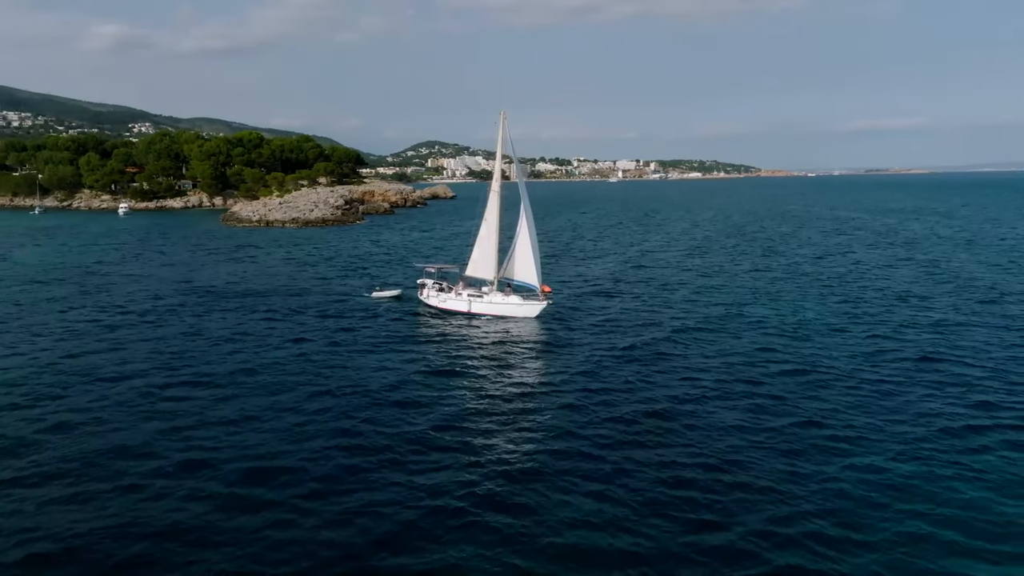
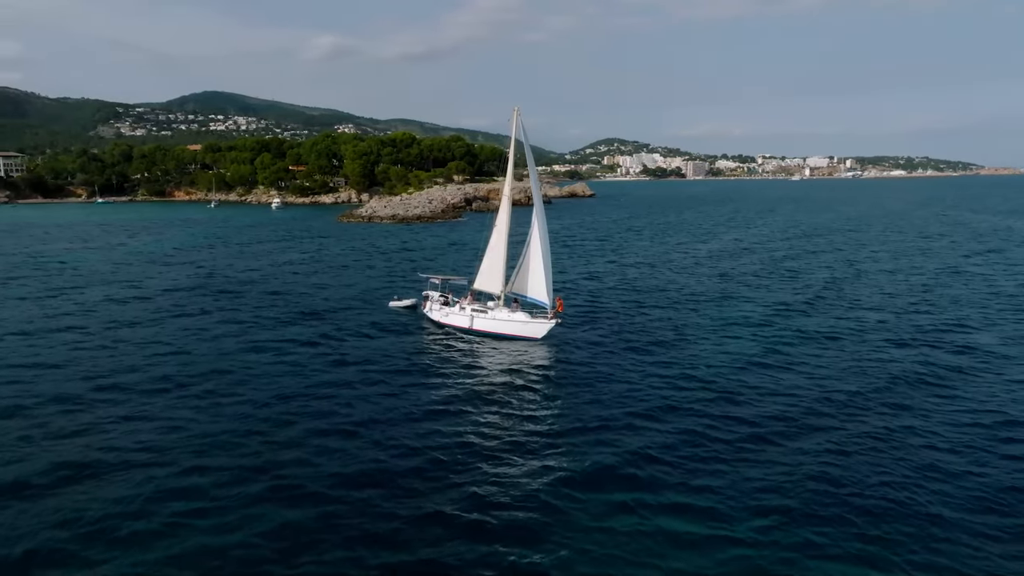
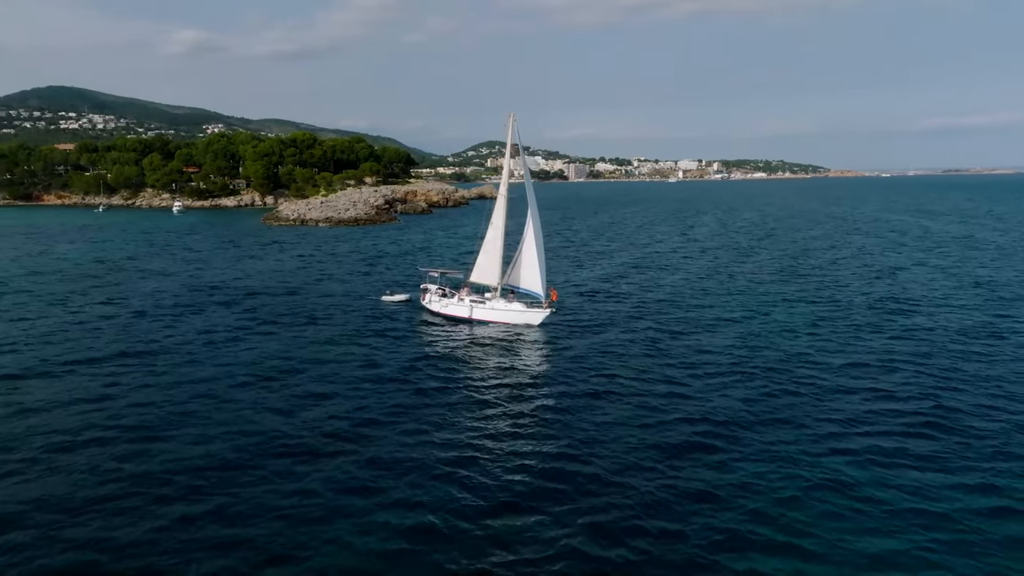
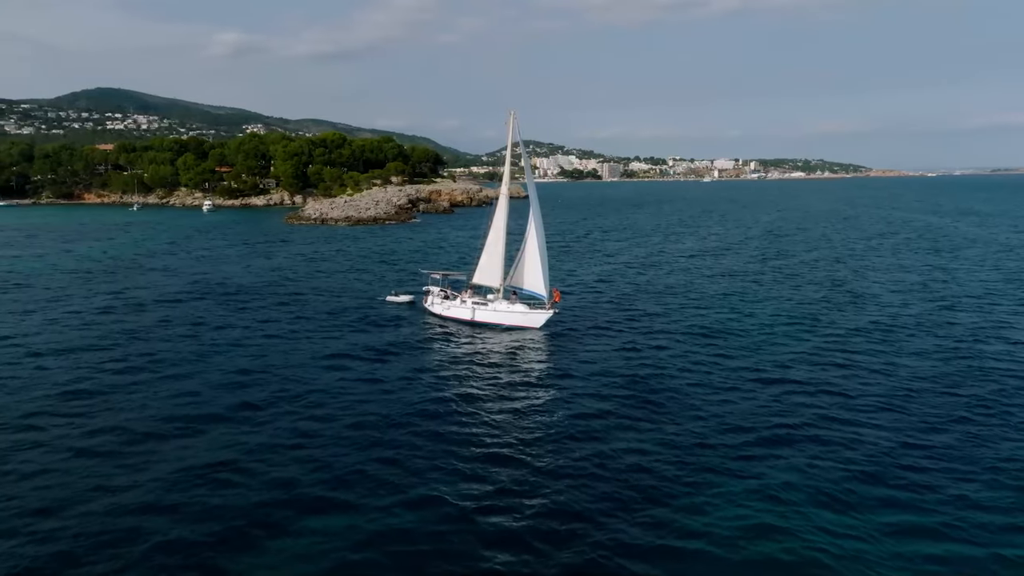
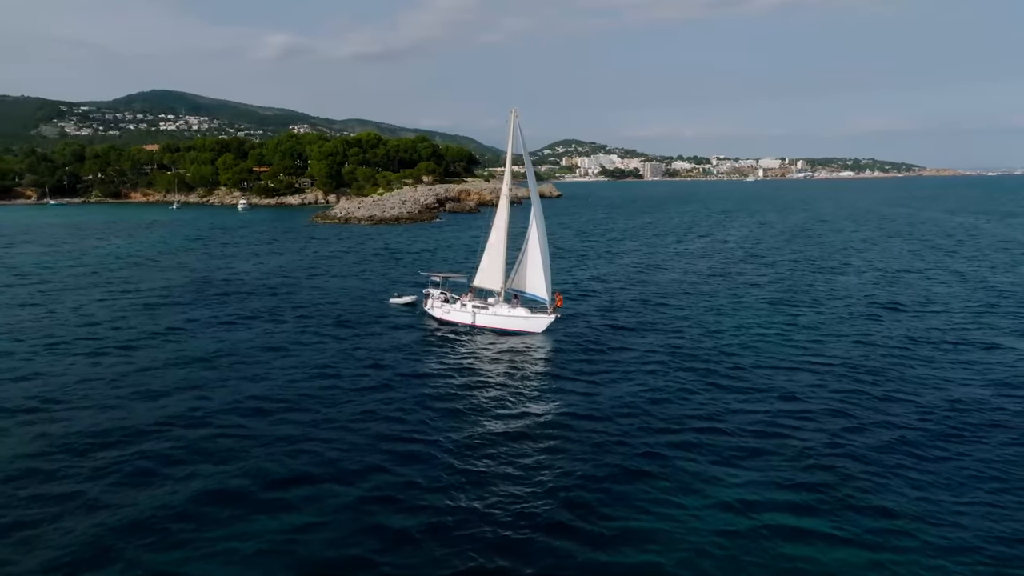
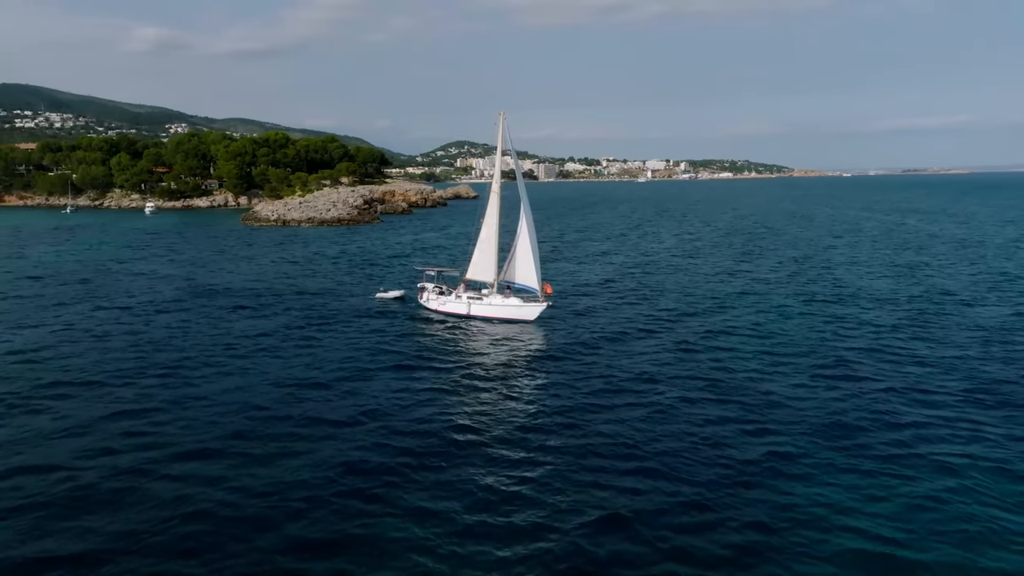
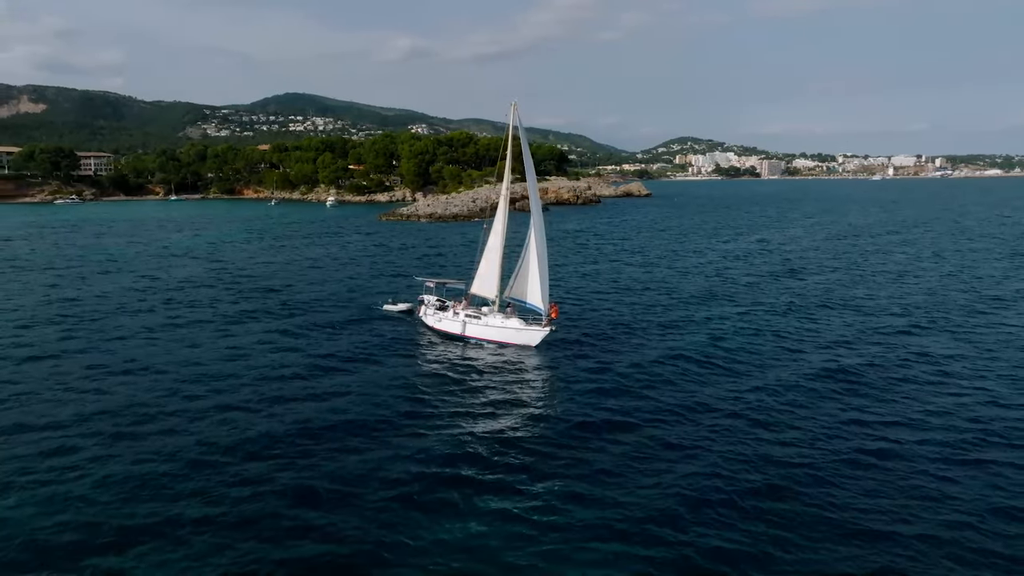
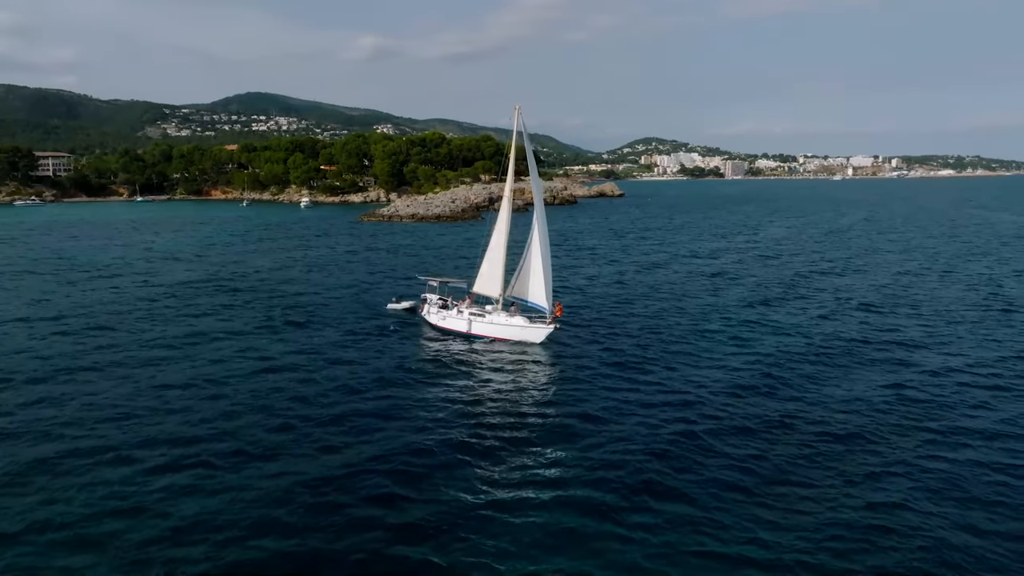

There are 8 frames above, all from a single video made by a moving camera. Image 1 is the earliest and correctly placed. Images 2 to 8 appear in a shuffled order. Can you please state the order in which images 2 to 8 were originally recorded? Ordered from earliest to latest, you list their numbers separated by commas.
6, 3, 4, 5, 2, 8, 7
